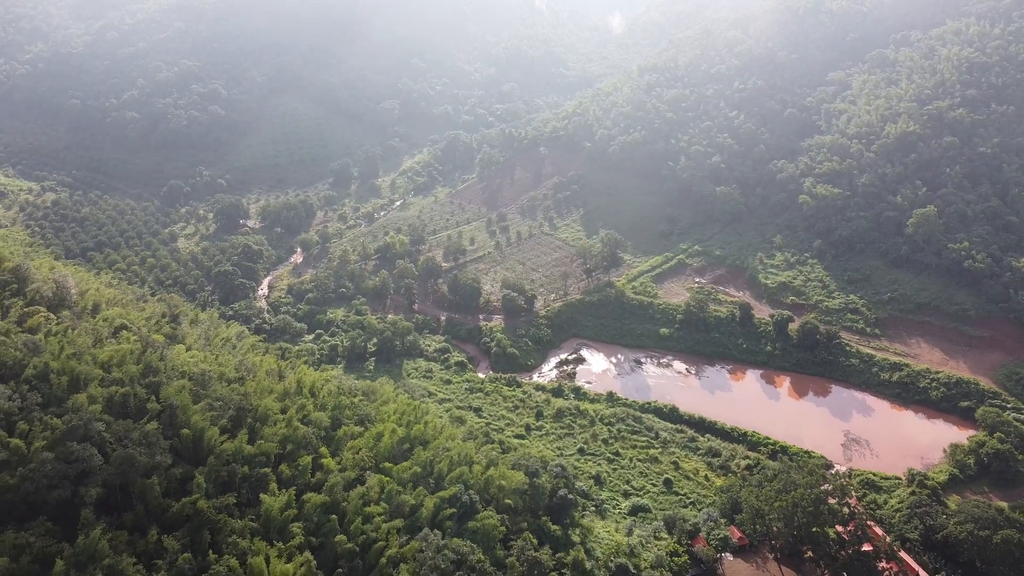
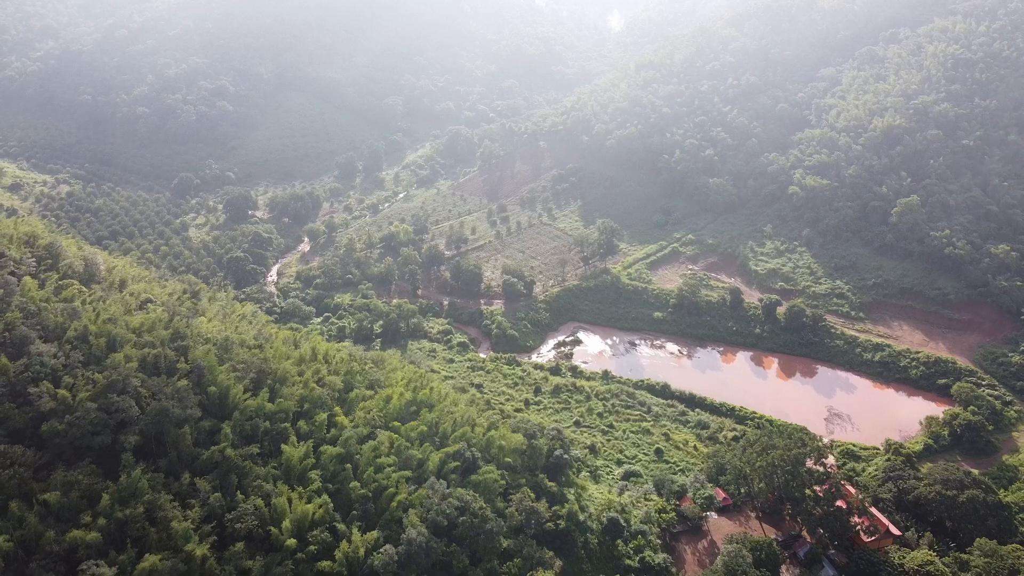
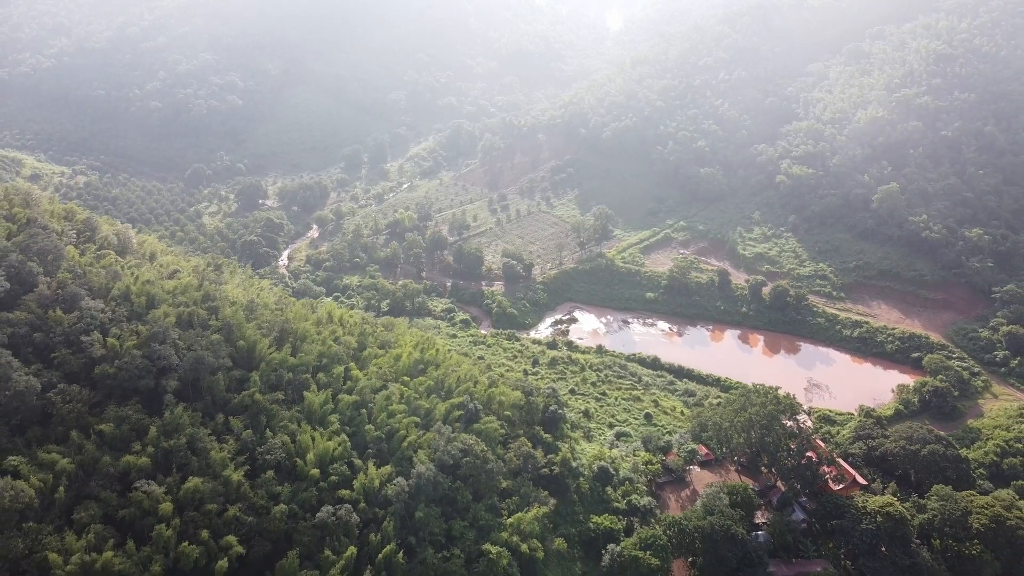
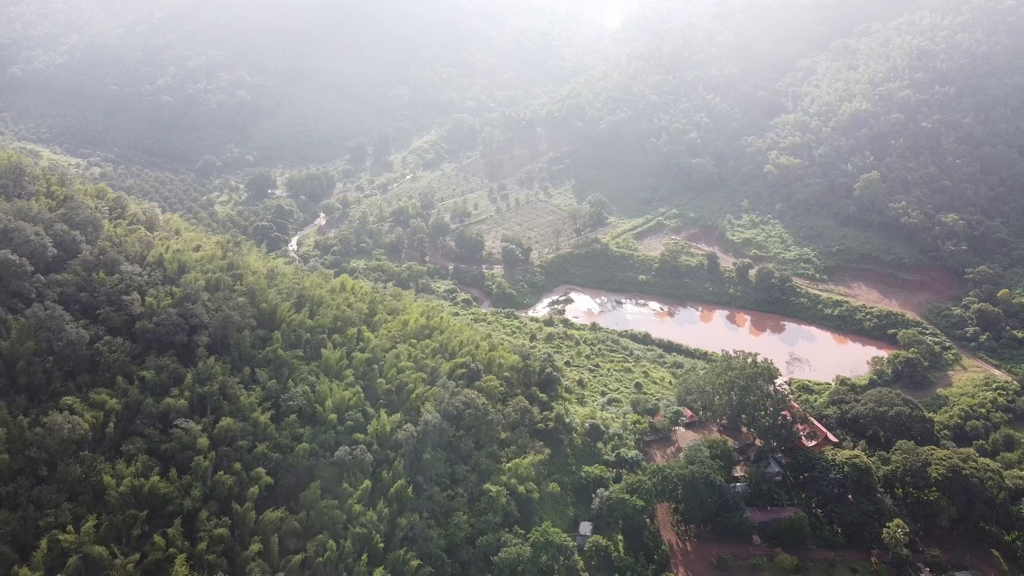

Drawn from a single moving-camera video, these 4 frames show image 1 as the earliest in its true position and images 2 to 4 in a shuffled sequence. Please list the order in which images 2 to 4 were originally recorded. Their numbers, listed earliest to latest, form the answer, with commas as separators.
2, 3, 4
